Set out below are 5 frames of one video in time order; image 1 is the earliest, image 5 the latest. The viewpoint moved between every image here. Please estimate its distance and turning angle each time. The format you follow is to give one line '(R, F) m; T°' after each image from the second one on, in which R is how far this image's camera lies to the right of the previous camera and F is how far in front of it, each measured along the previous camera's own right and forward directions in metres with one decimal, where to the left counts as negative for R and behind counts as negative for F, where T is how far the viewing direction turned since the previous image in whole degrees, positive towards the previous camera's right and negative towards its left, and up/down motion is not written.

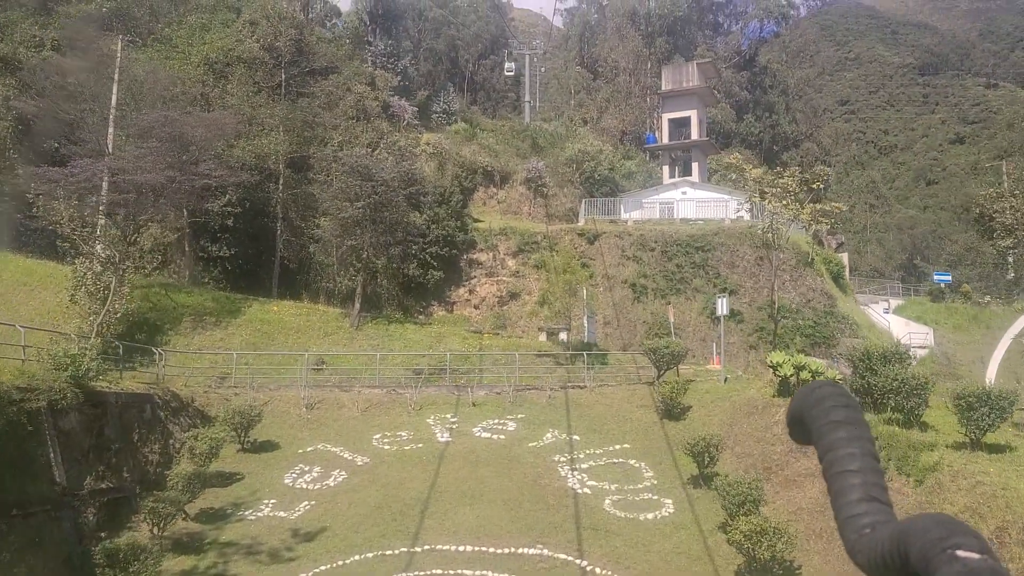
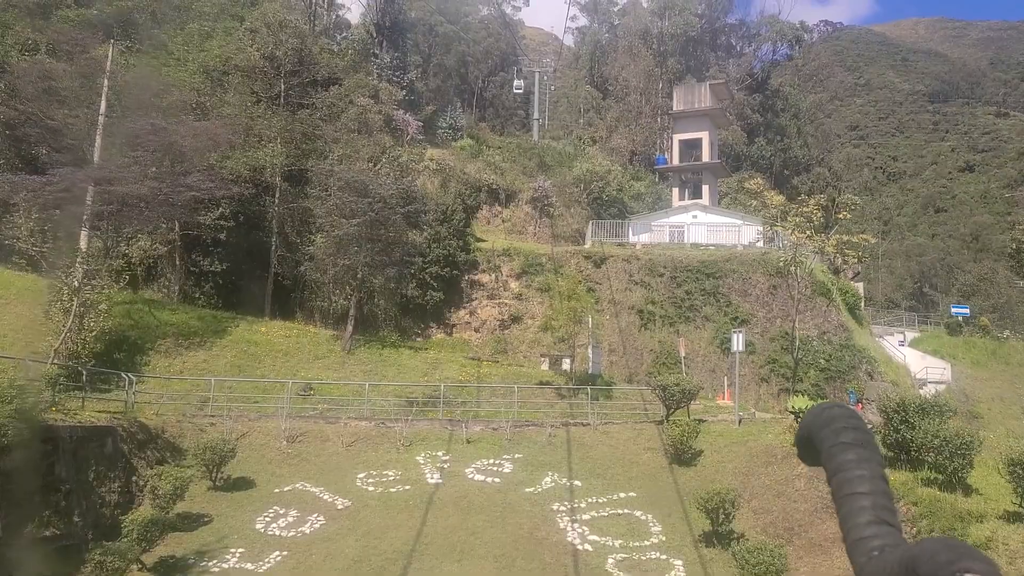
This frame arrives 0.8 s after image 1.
(+0.1, +1.2) m; 0°
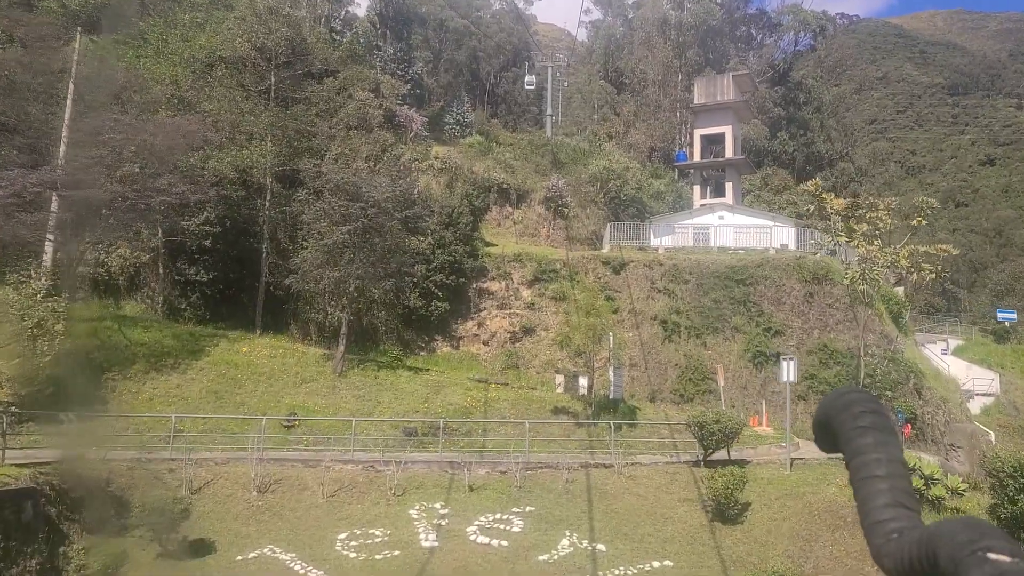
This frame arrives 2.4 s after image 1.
(+0.1, +2.4) m; -1°
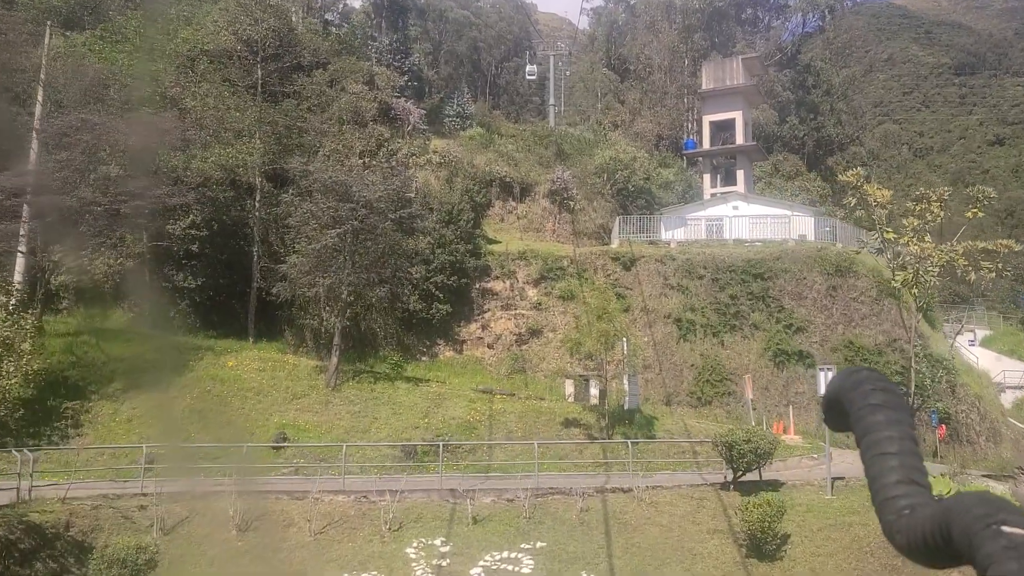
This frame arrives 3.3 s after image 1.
(+0.1, +1.4) m; -1°
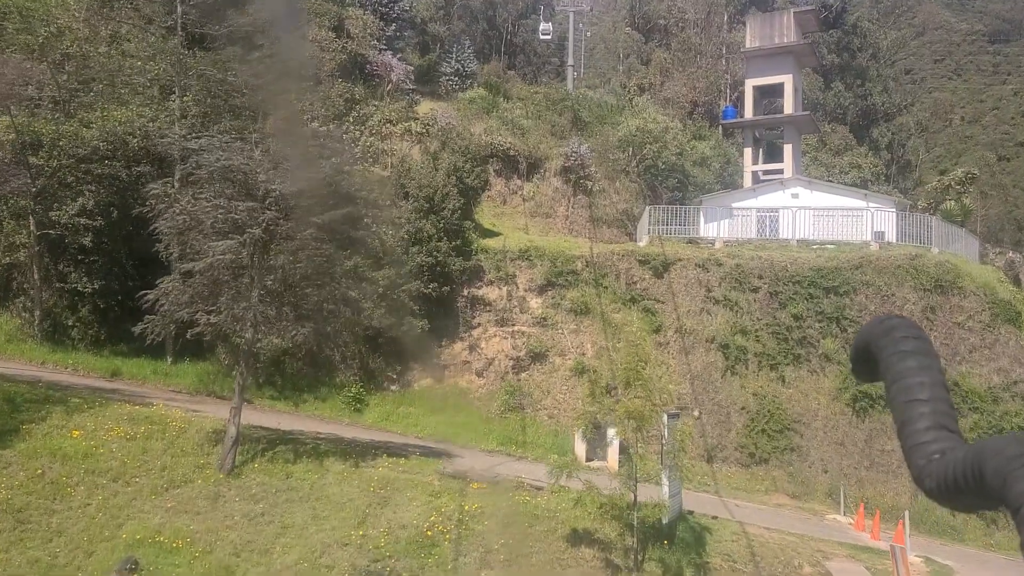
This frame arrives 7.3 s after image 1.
(+0.5, +6.0) m; -1°
